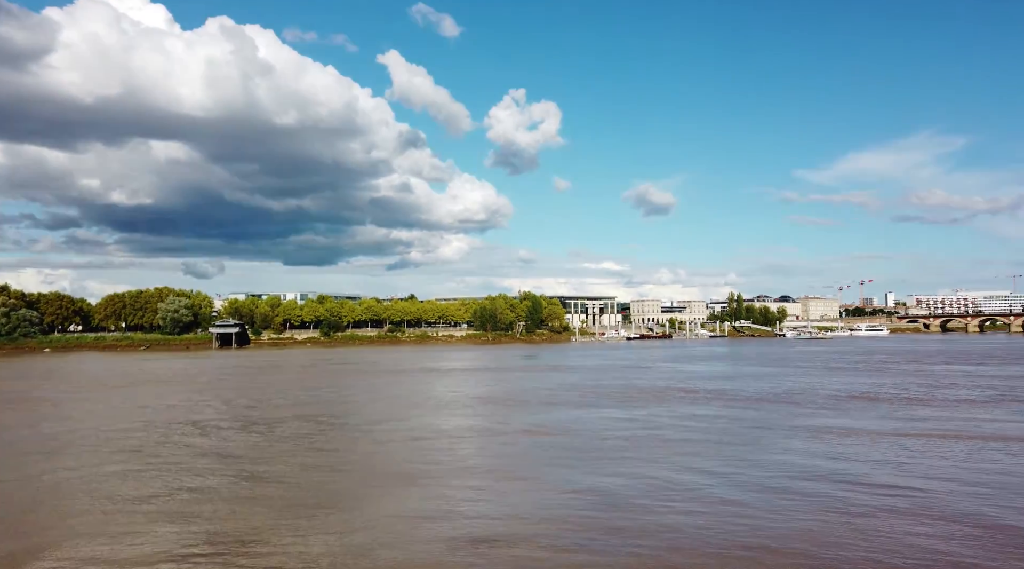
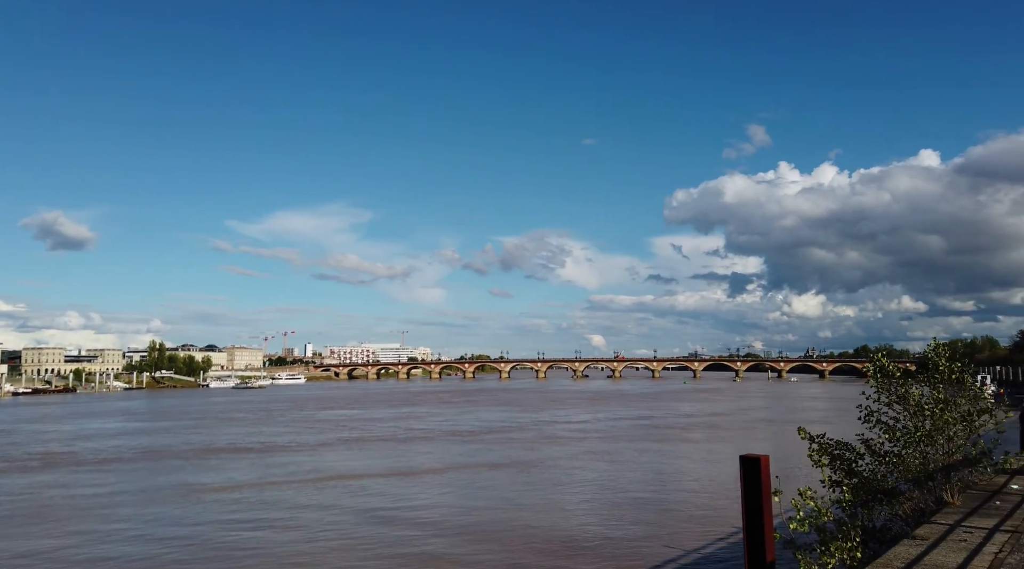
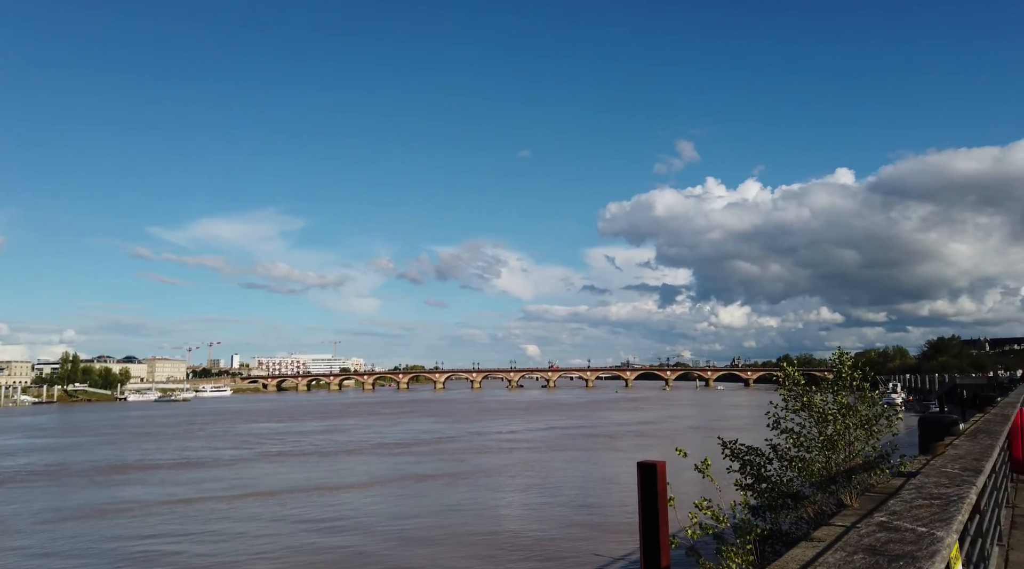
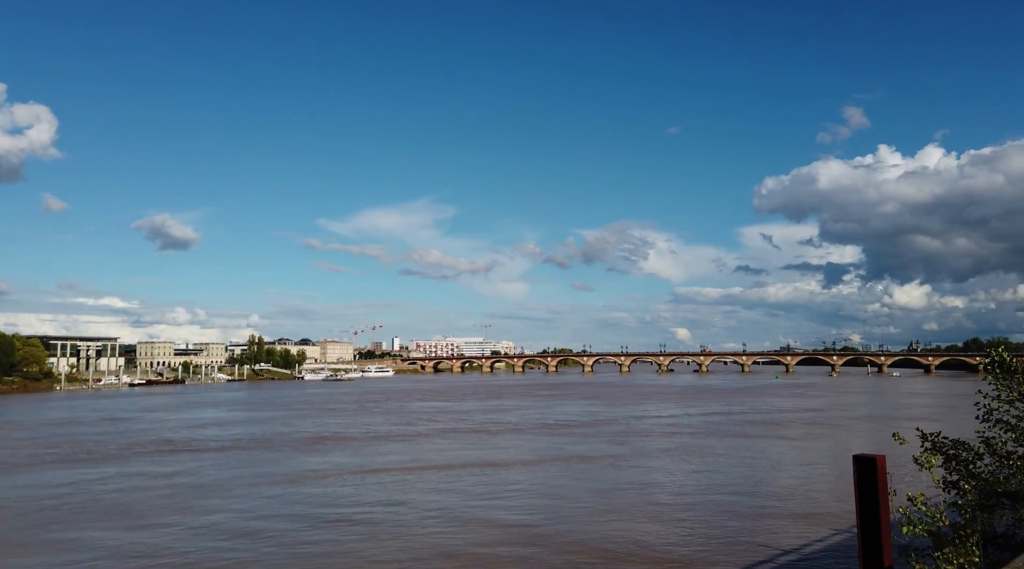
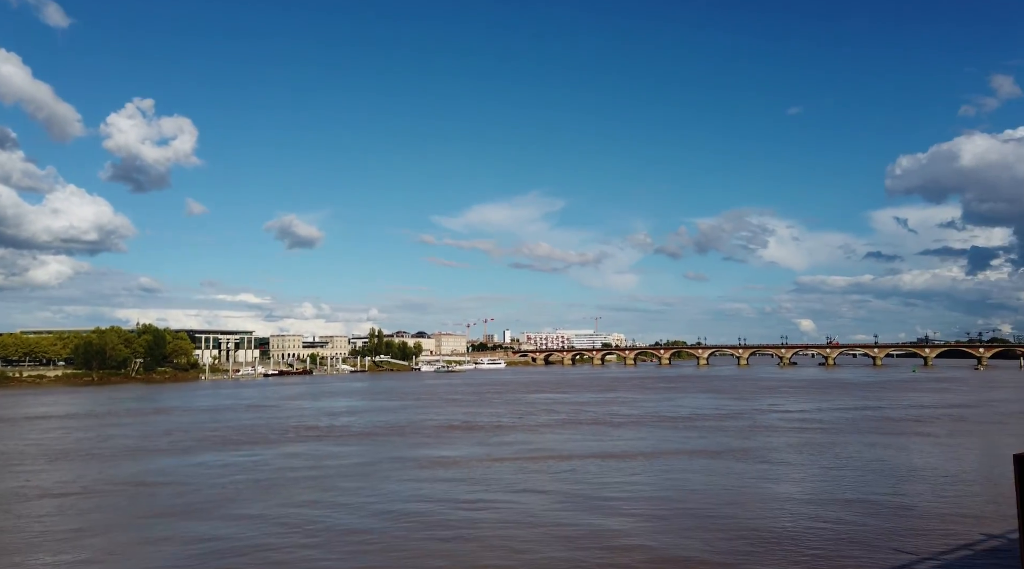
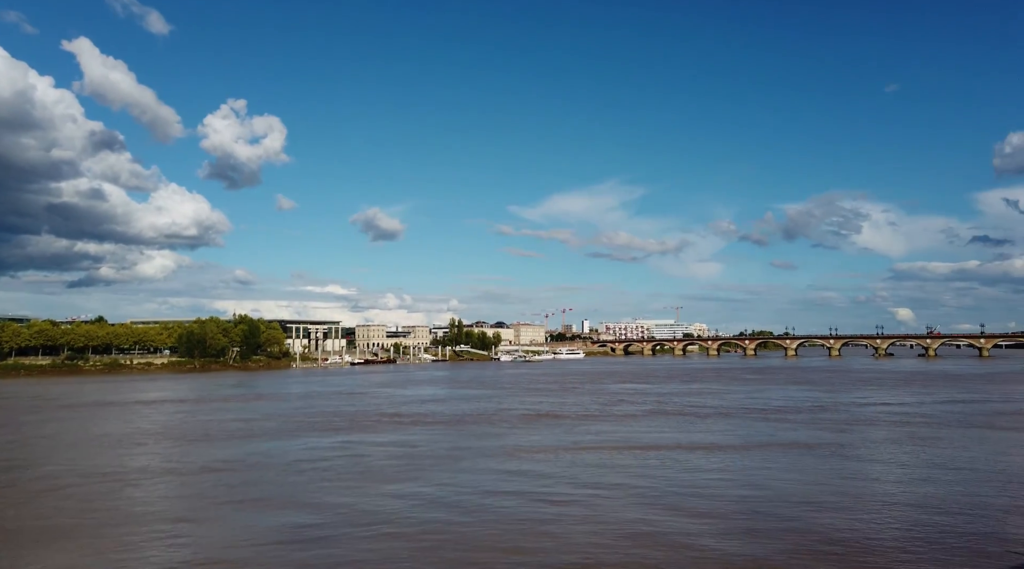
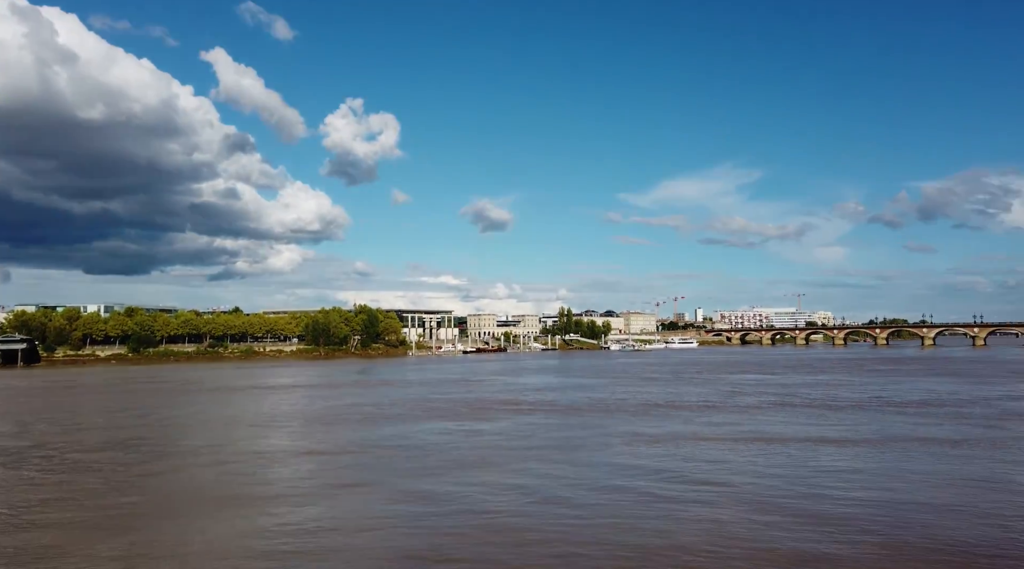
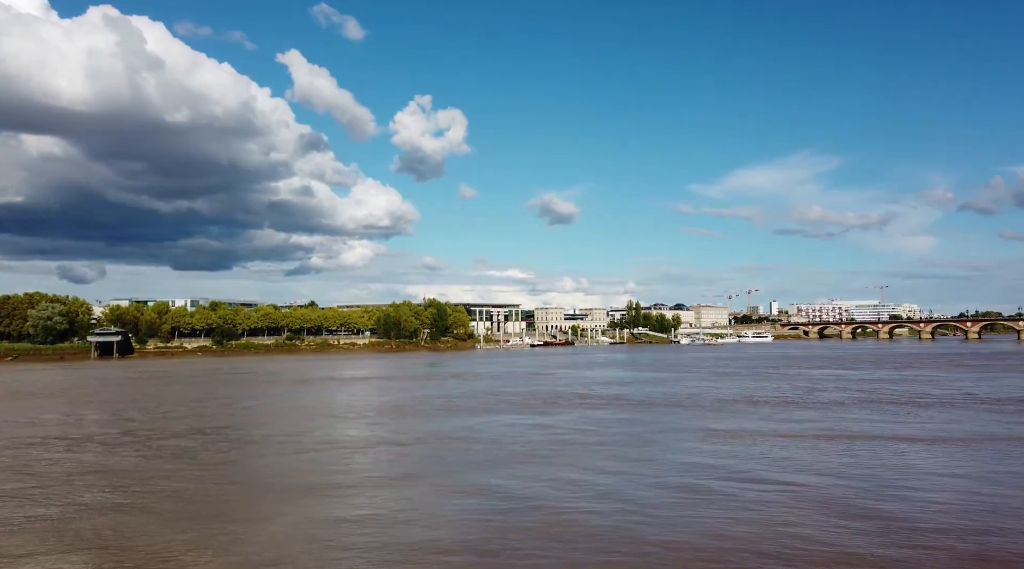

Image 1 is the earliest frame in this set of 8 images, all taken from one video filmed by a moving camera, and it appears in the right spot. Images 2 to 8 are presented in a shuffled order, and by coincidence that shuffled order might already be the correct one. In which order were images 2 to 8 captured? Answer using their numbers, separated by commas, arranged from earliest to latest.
8, 7, 6, 5, 4, 2, 3
